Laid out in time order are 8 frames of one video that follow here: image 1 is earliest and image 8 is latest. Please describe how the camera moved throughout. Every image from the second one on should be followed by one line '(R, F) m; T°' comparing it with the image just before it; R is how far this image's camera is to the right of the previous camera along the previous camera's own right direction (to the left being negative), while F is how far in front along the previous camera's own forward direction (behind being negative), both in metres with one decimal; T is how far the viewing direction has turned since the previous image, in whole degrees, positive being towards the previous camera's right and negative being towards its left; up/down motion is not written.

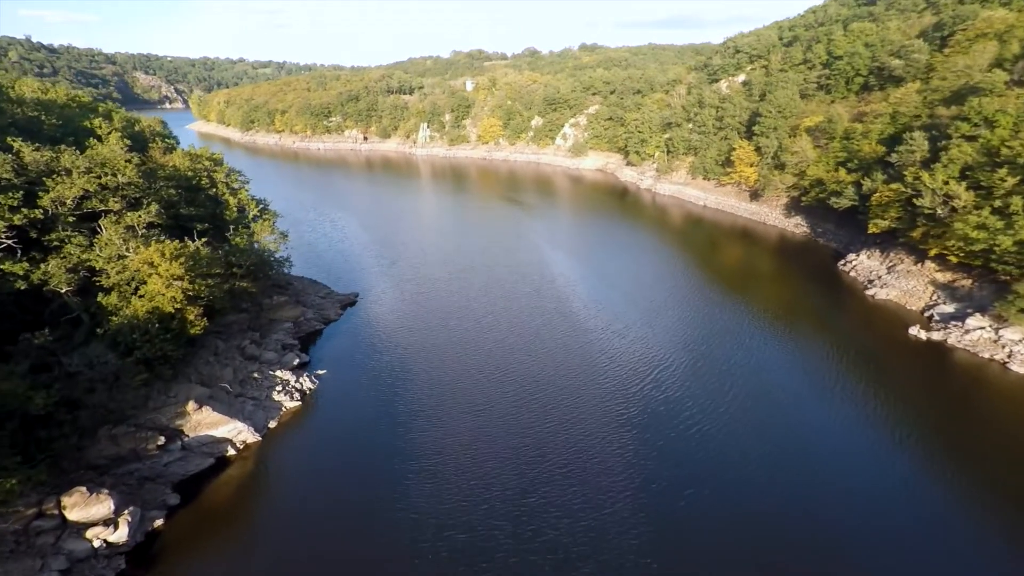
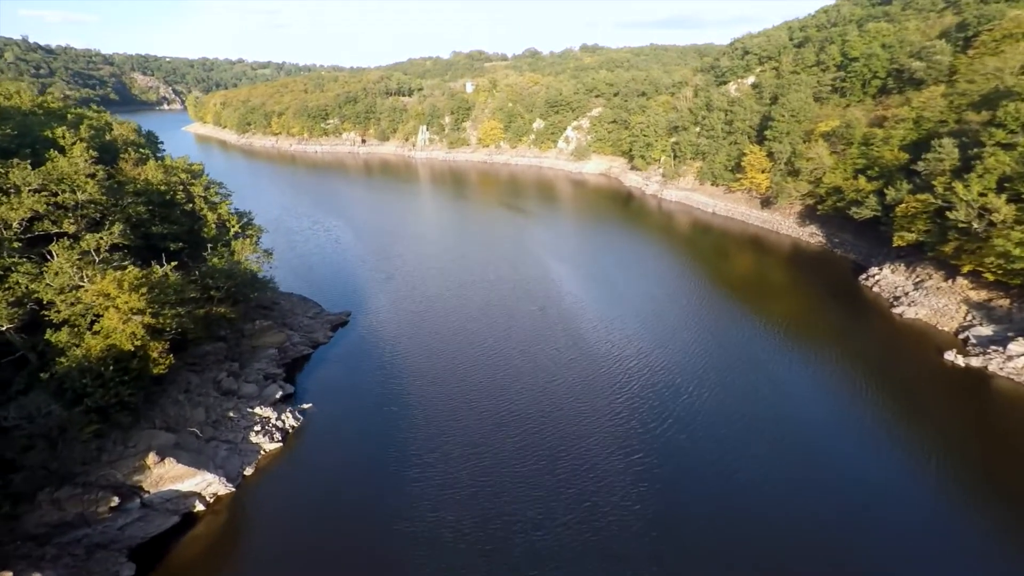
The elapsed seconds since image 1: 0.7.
(-0.1, +3.1) m; 0°
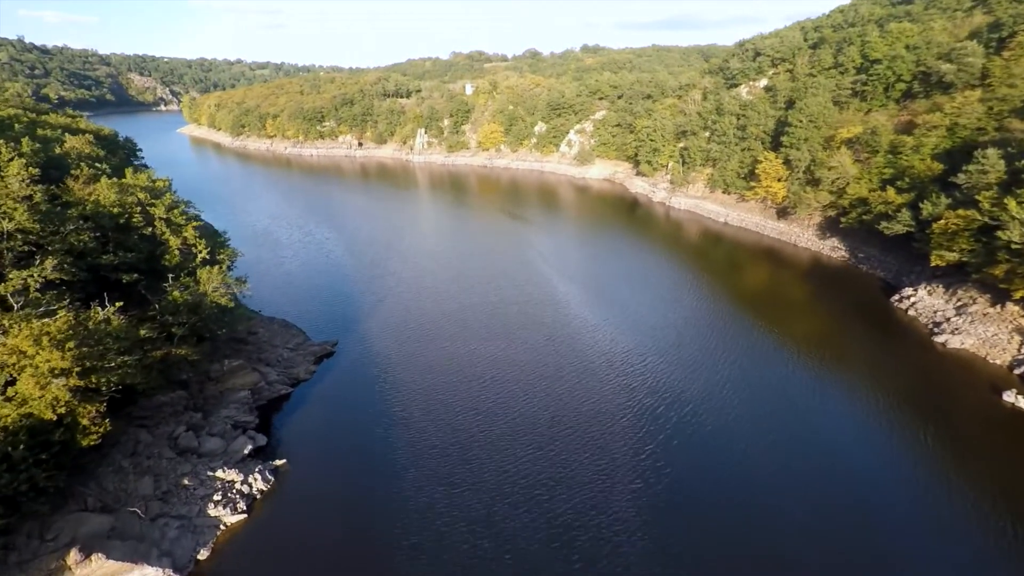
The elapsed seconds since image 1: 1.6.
(-0.1, +4.2) m; 0°
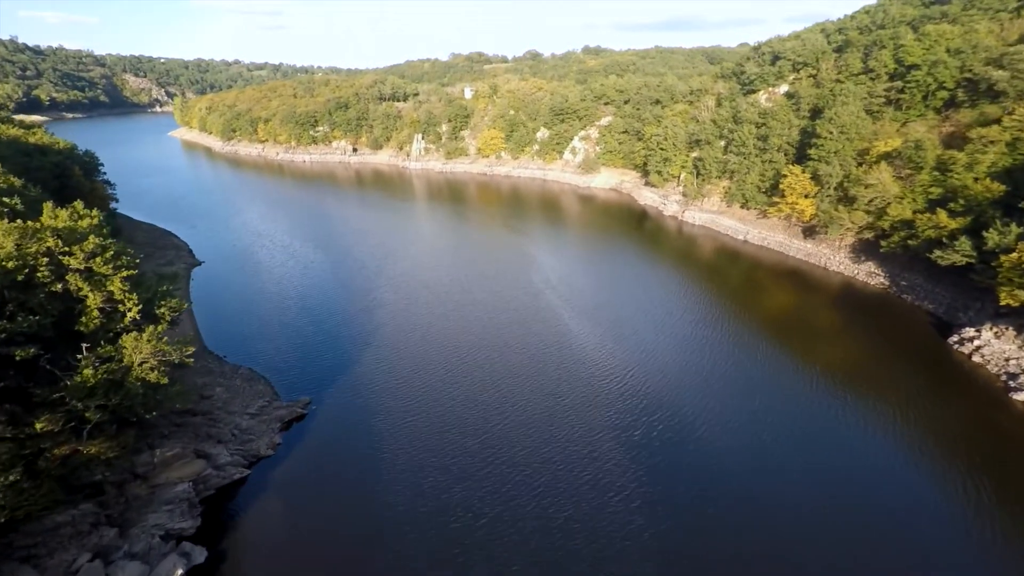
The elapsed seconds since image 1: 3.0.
(-0.2, +6.1) m; 0°
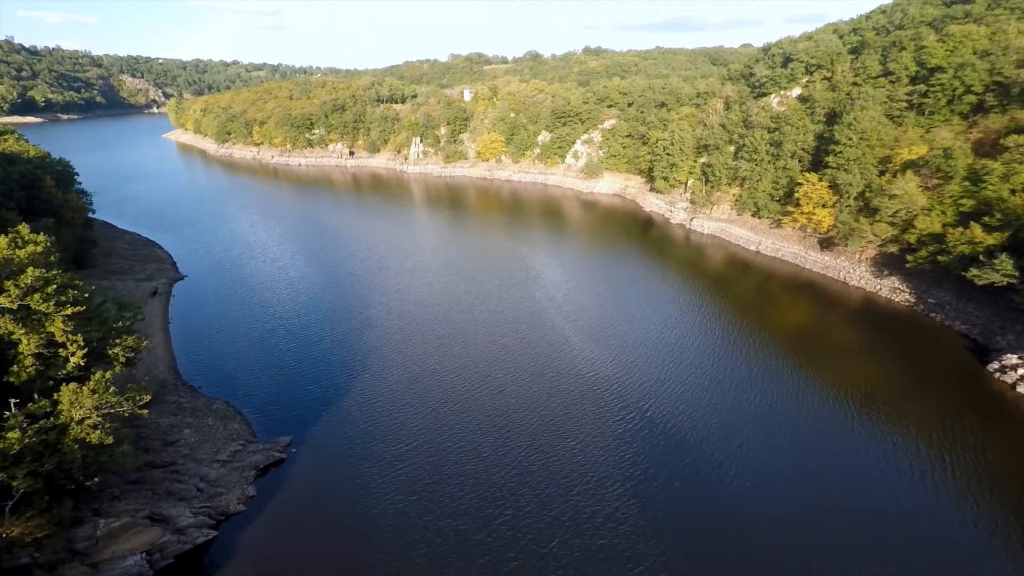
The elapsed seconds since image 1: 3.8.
(-0.1, +3.4) m; 0°
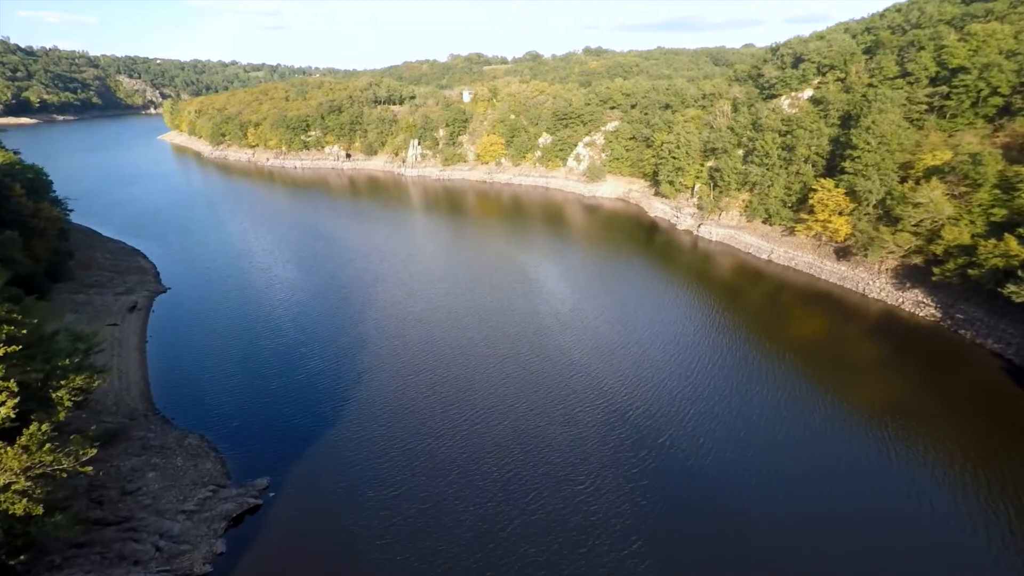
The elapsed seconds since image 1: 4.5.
(-0.1, +3.0) m; 0°
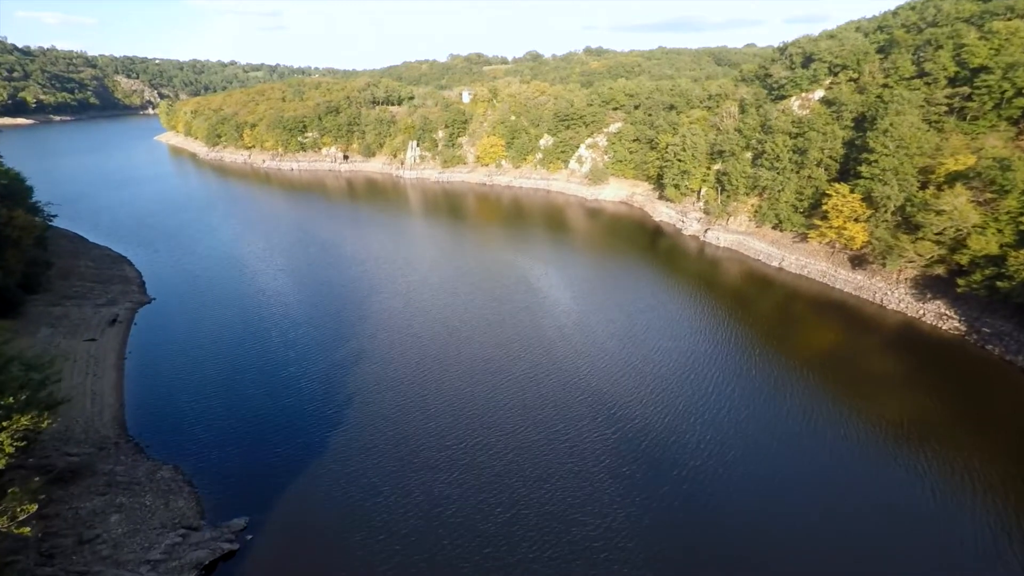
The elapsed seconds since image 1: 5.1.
(-0.1, +2.5) m; 0°
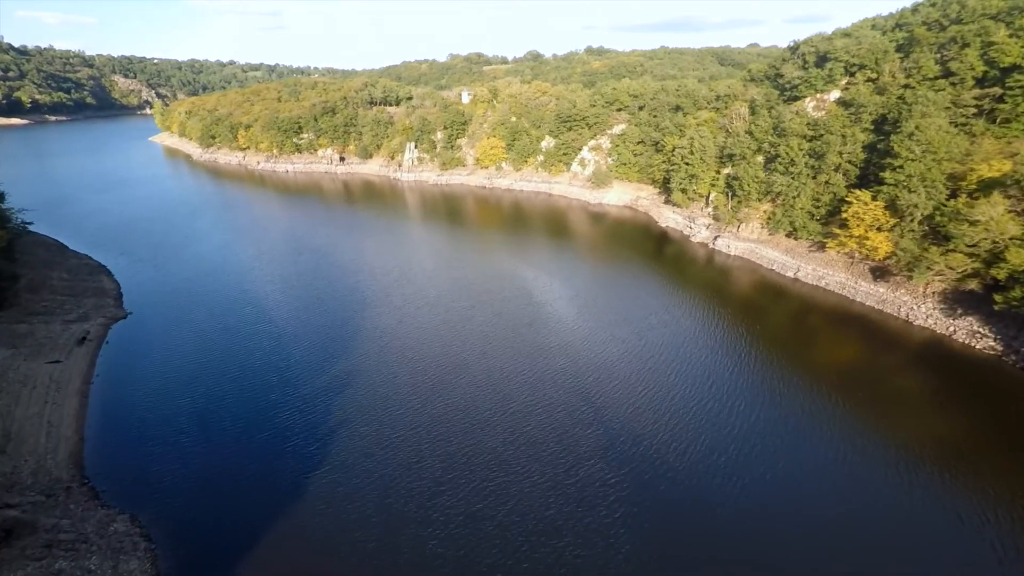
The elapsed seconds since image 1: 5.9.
(0.0, +3.4) m; 0°
